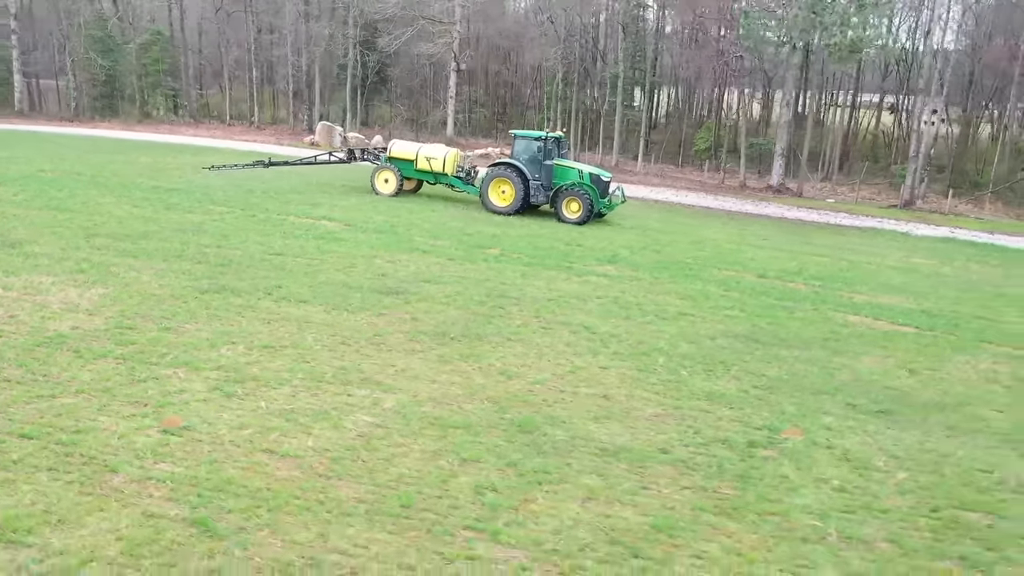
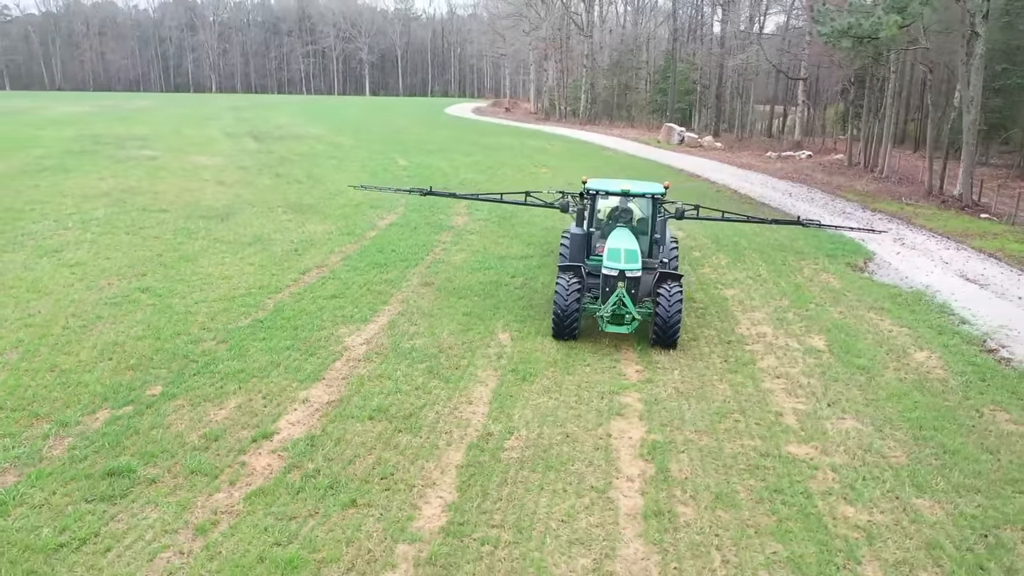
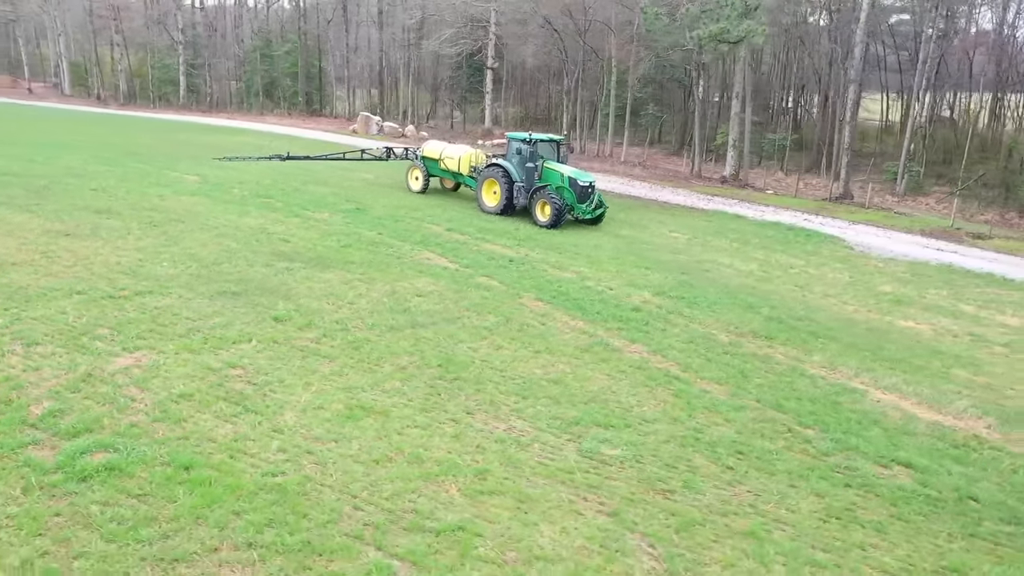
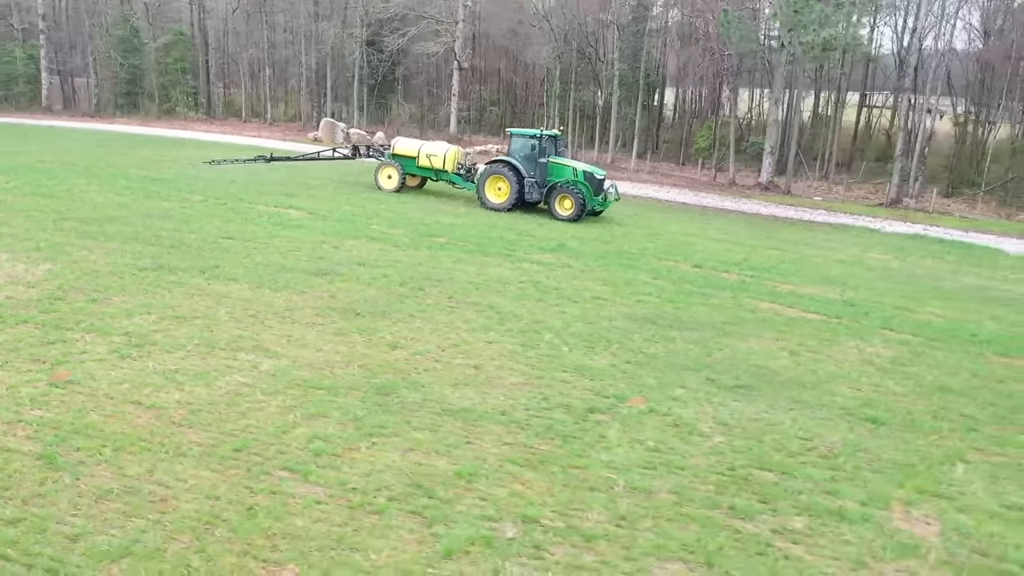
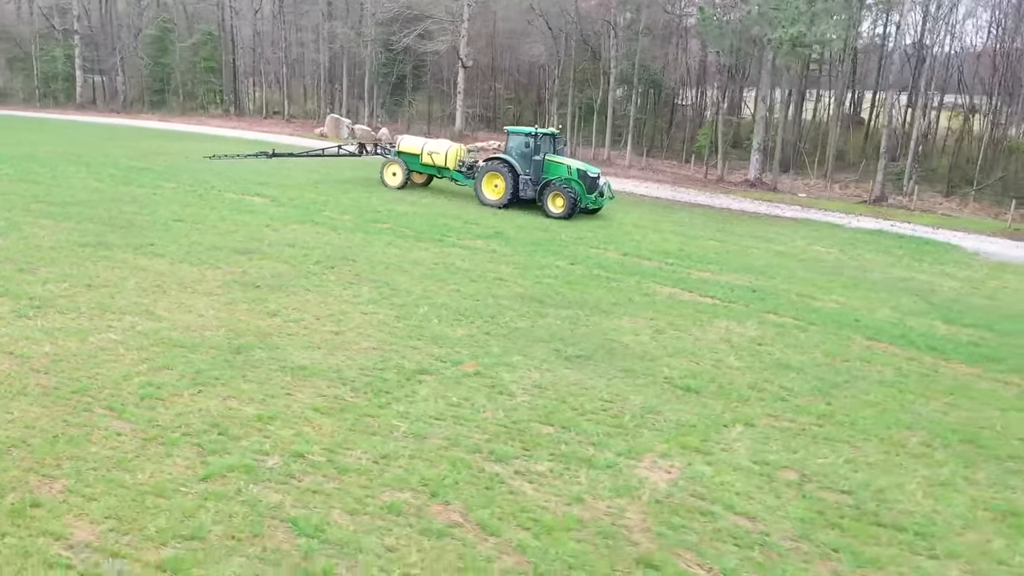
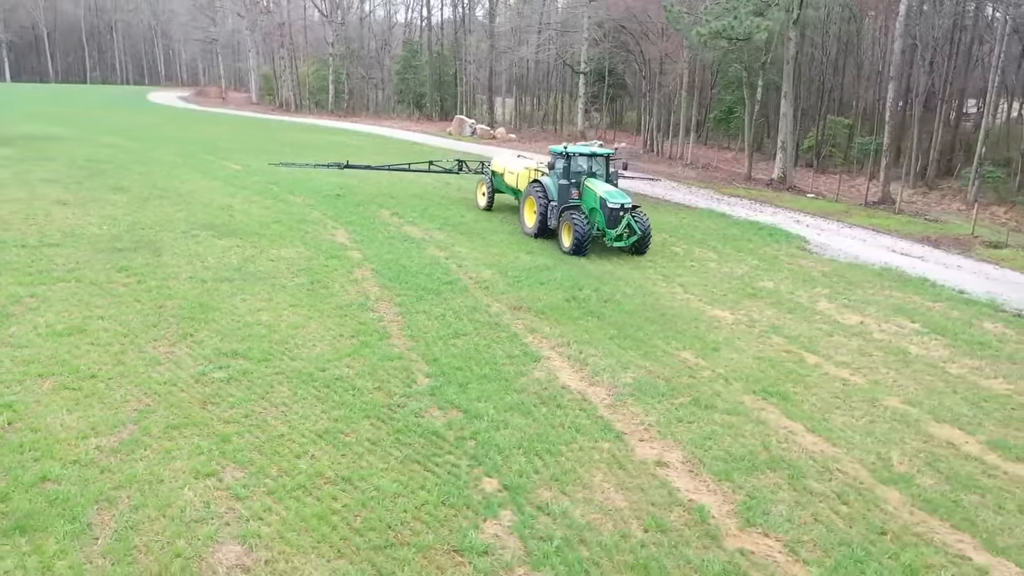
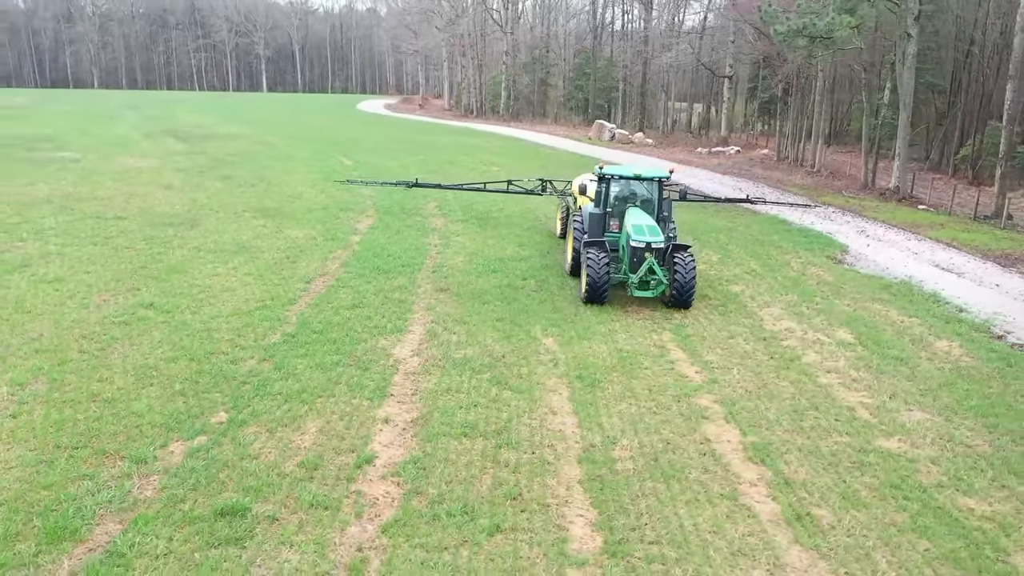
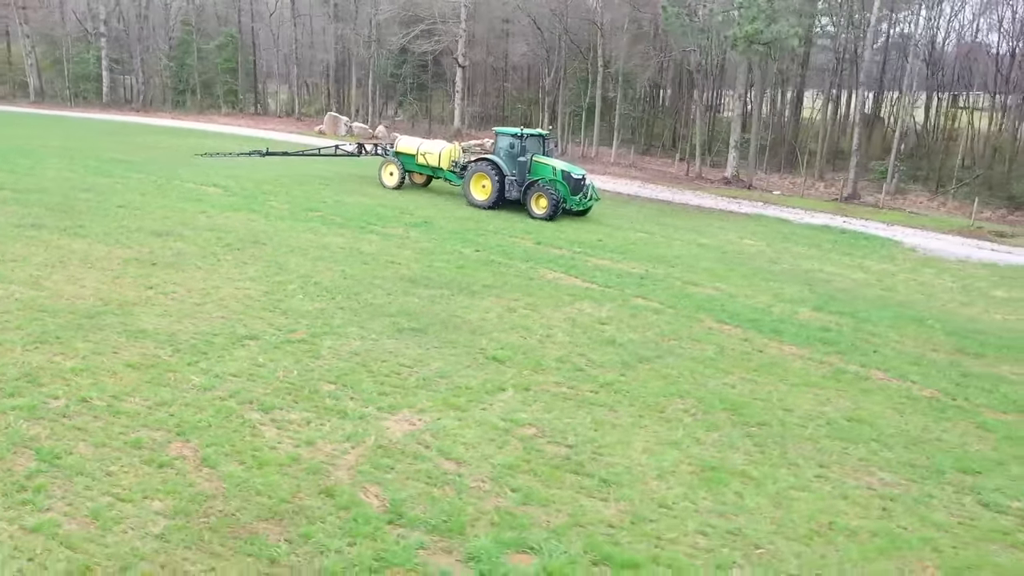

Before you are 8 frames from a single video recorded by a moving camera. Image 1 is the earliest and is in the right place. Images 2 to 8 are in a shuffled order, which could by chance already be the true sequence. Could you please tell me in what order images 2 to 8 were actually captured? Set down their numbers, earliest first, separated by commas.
4, 5, 8, 3, 6, 7, 2
